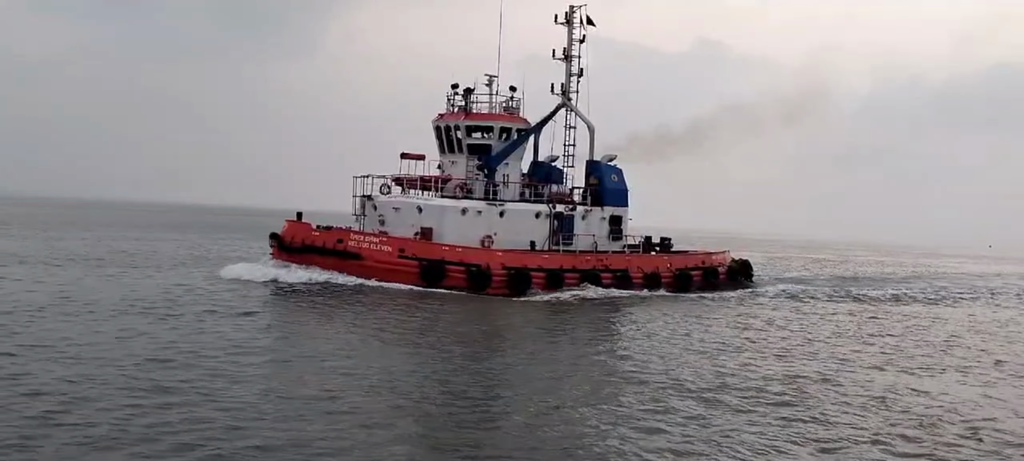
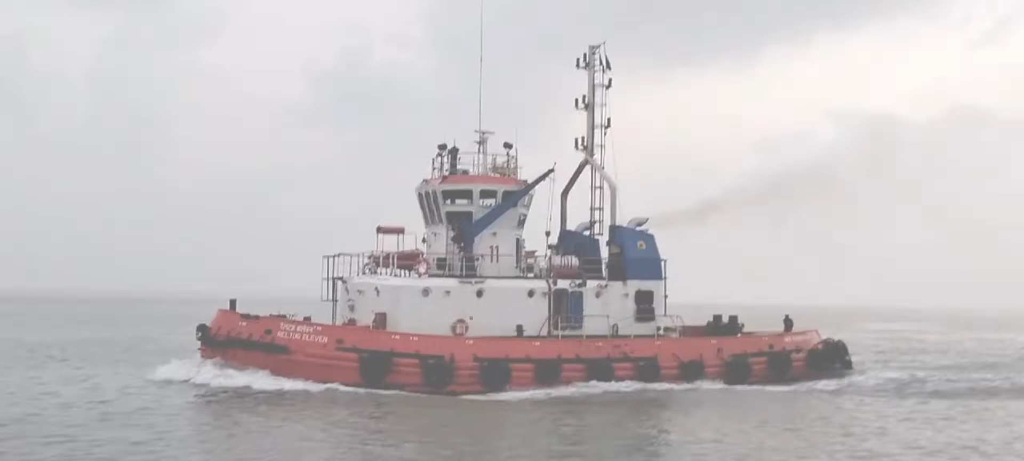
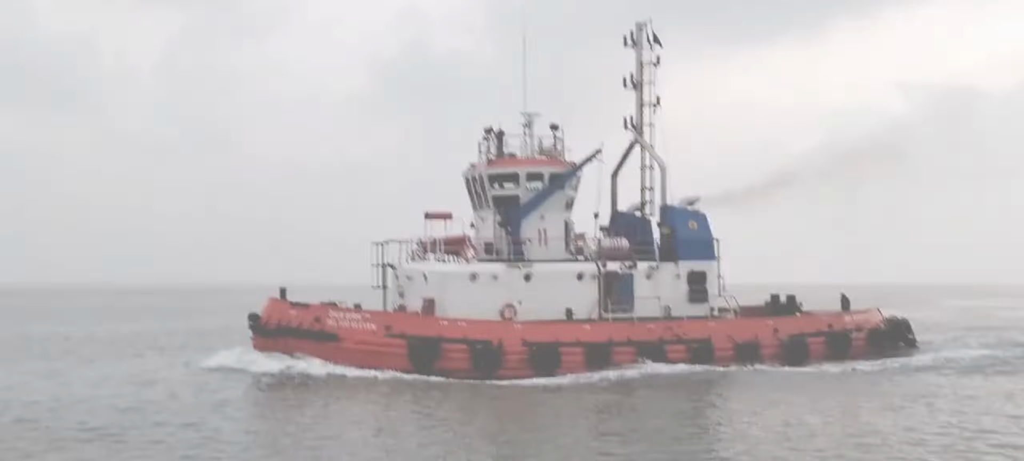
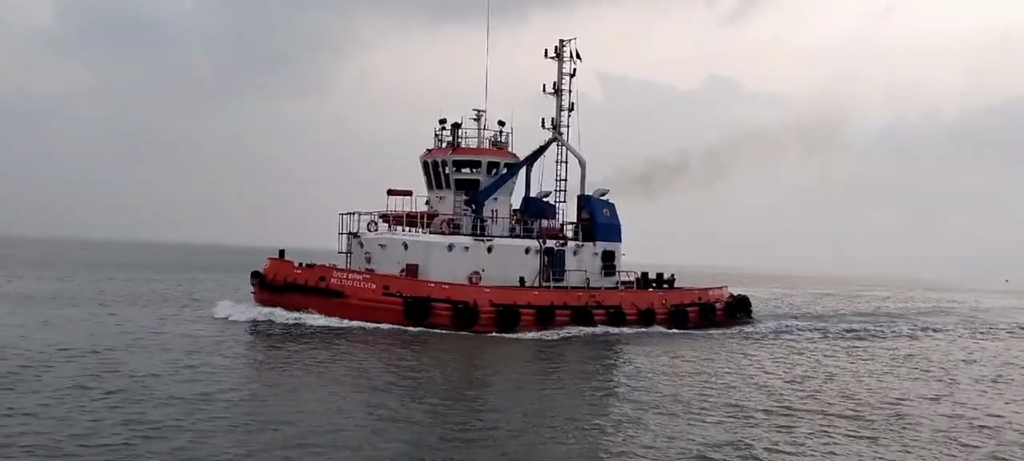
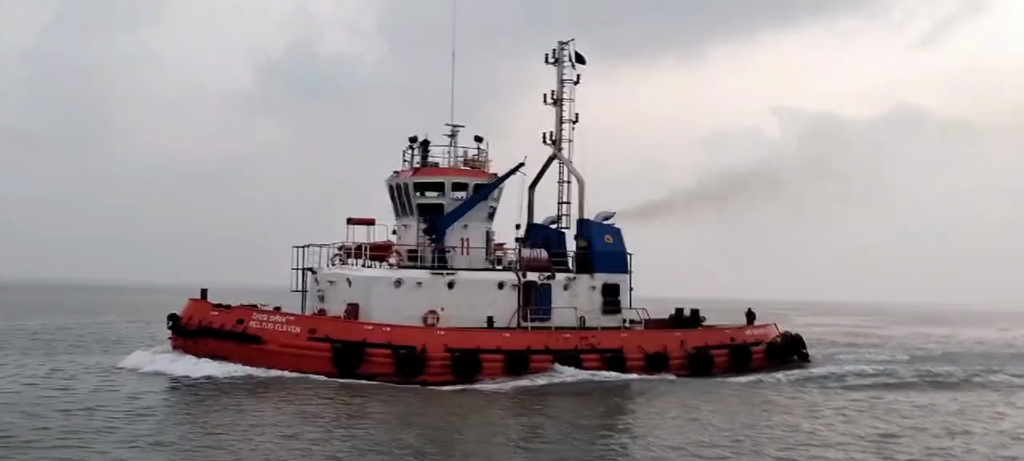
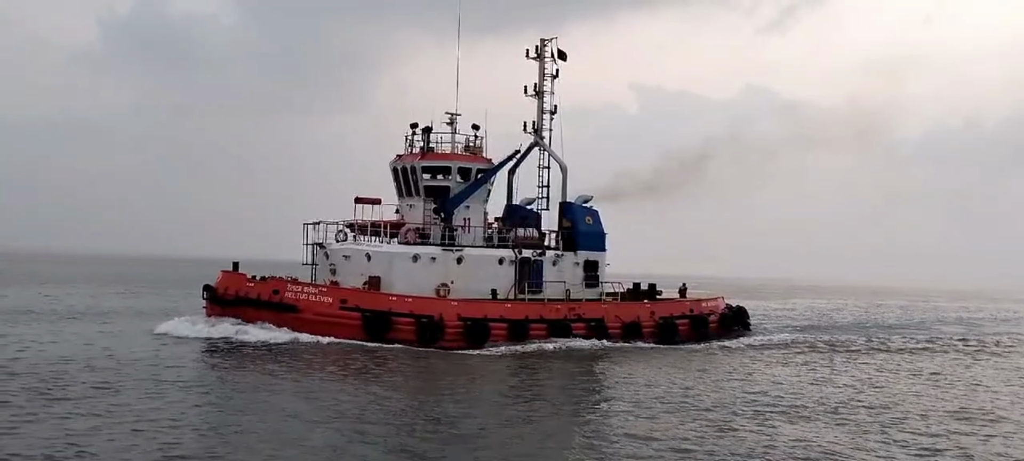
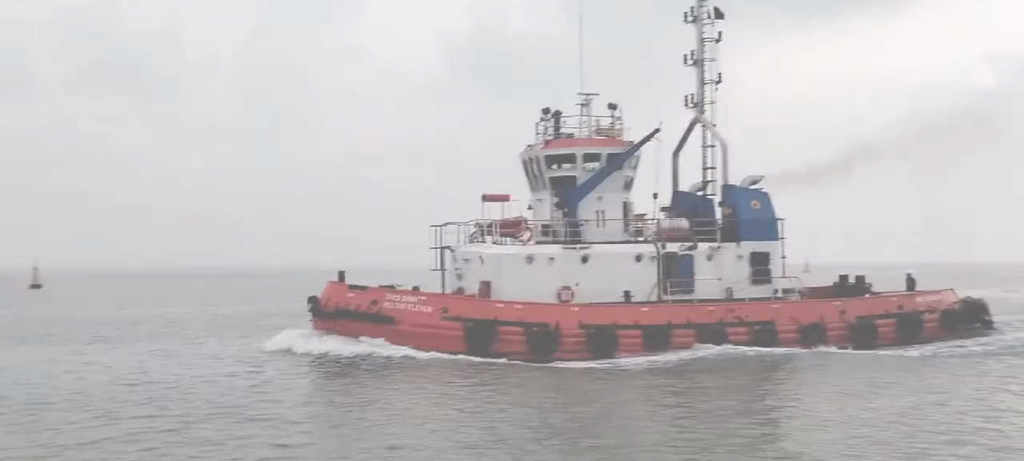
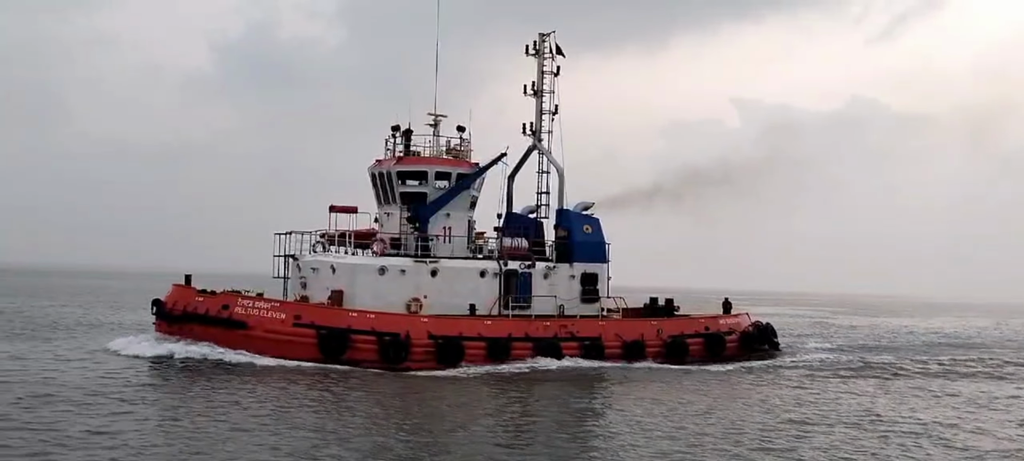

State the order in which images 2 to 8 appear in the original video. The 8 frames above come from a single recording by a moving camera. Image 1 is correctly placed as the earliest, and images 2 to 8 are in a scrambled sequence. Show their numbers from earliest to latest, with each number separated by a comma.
4, 6, 8, 5, 2, 3, 7
